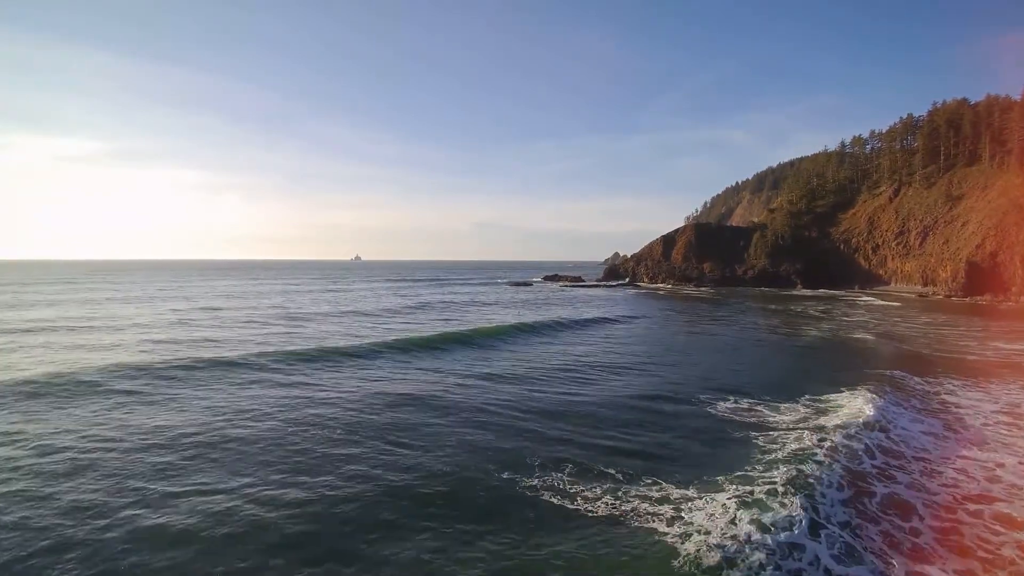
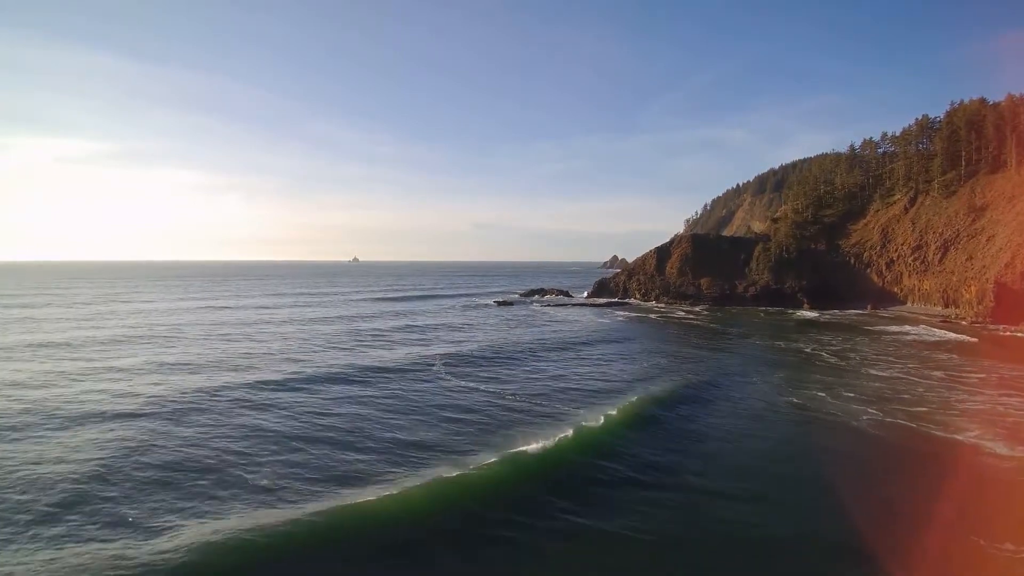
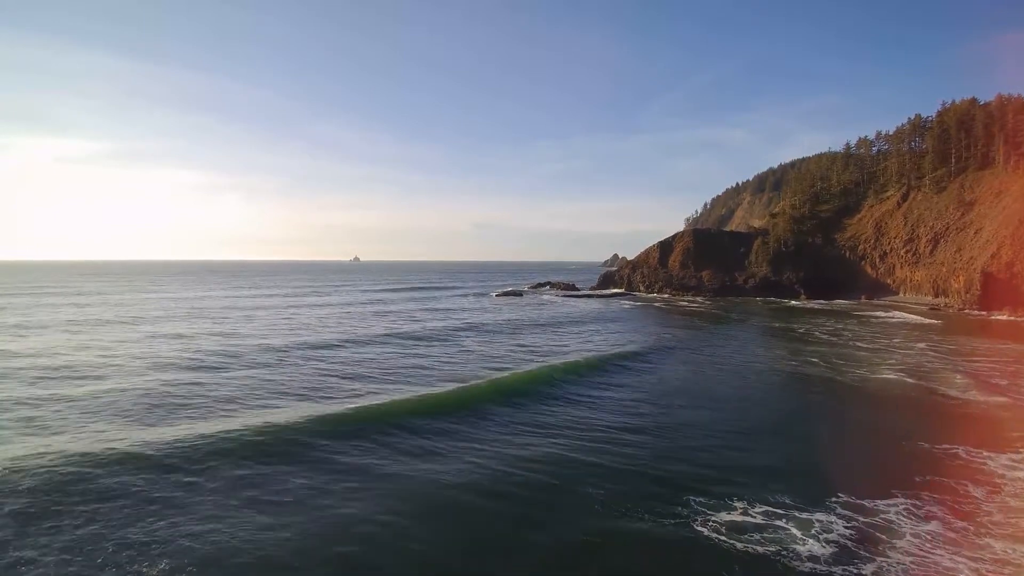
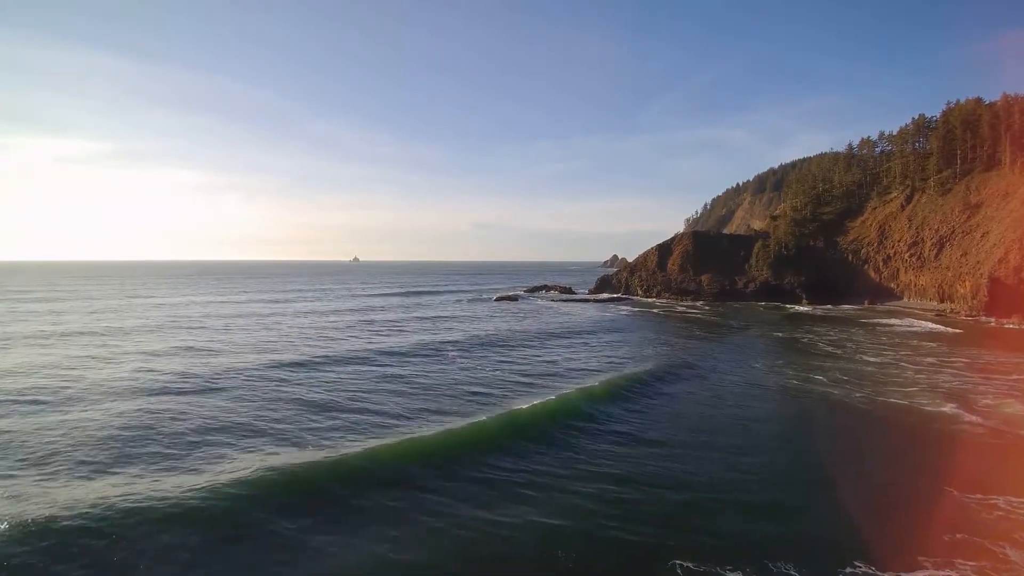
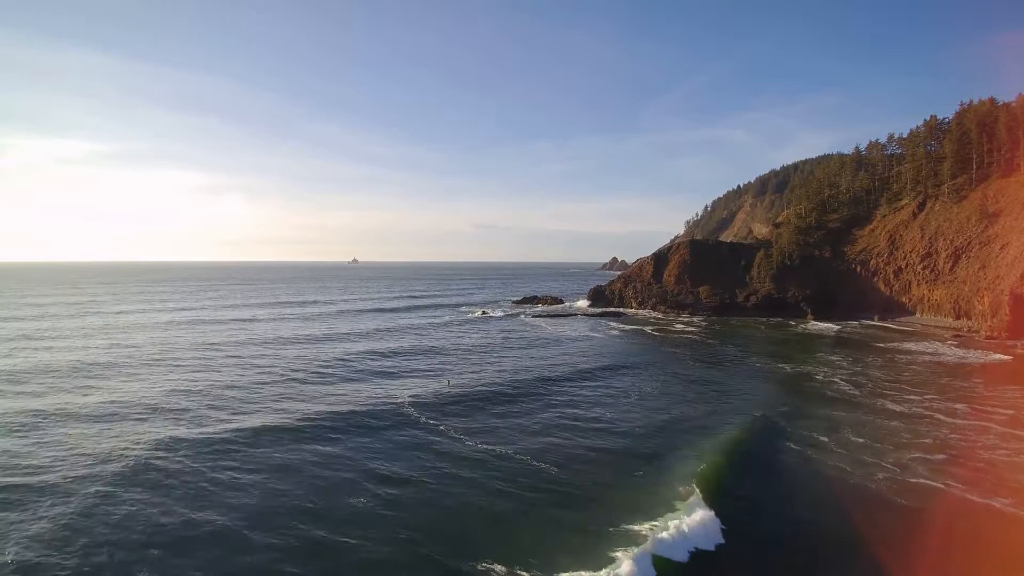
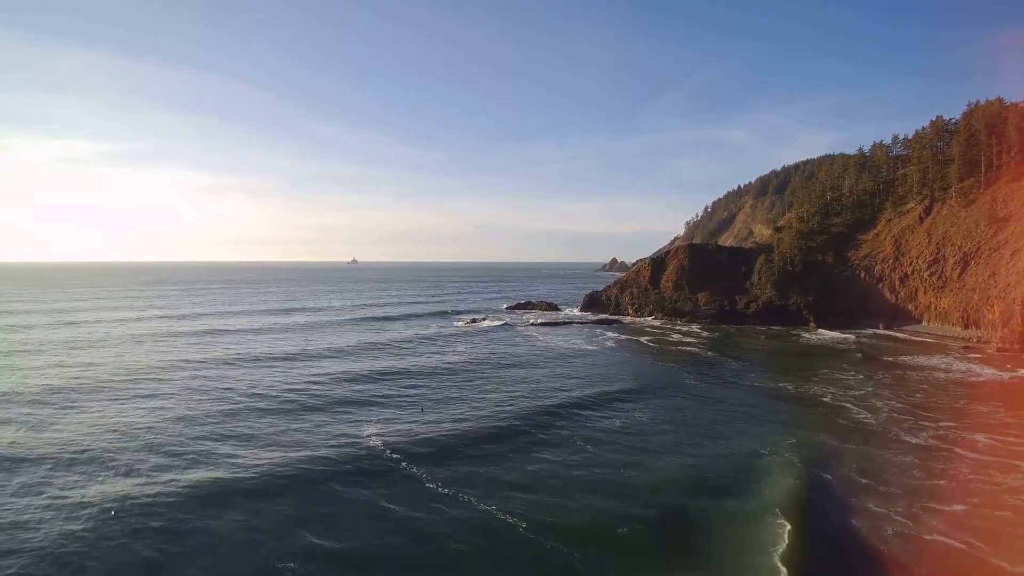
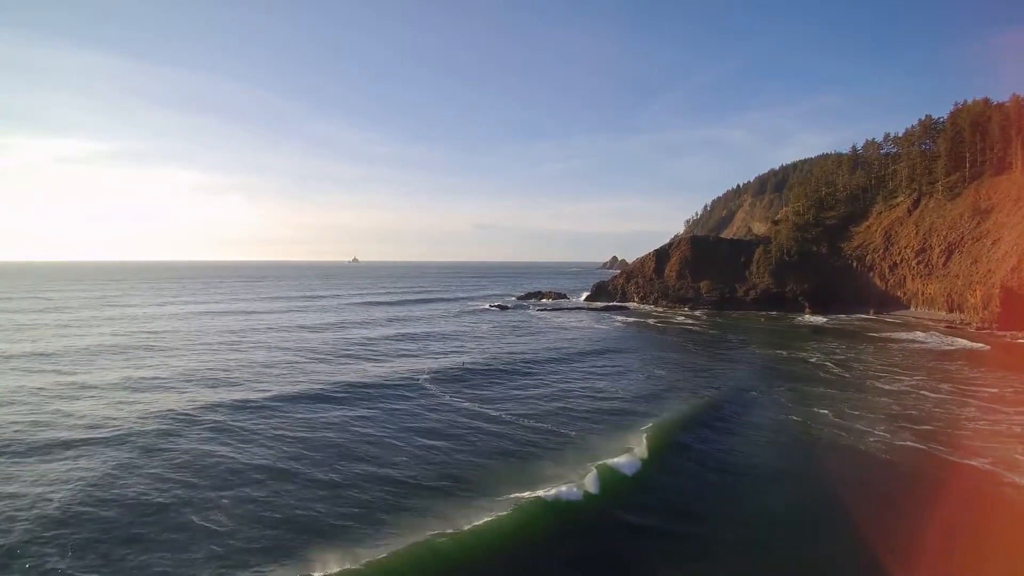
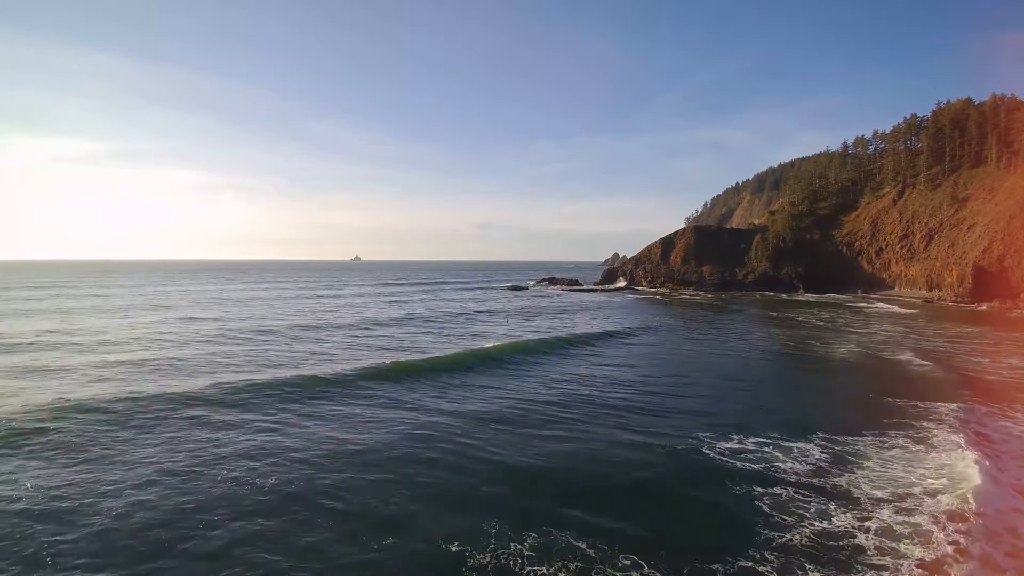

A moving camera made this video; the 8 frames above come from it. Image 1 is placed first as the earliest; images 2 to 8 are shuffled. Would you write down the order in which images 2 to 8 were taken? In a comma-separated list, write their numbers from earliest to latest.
8, 3, 4, 2, 7, 5, 6
